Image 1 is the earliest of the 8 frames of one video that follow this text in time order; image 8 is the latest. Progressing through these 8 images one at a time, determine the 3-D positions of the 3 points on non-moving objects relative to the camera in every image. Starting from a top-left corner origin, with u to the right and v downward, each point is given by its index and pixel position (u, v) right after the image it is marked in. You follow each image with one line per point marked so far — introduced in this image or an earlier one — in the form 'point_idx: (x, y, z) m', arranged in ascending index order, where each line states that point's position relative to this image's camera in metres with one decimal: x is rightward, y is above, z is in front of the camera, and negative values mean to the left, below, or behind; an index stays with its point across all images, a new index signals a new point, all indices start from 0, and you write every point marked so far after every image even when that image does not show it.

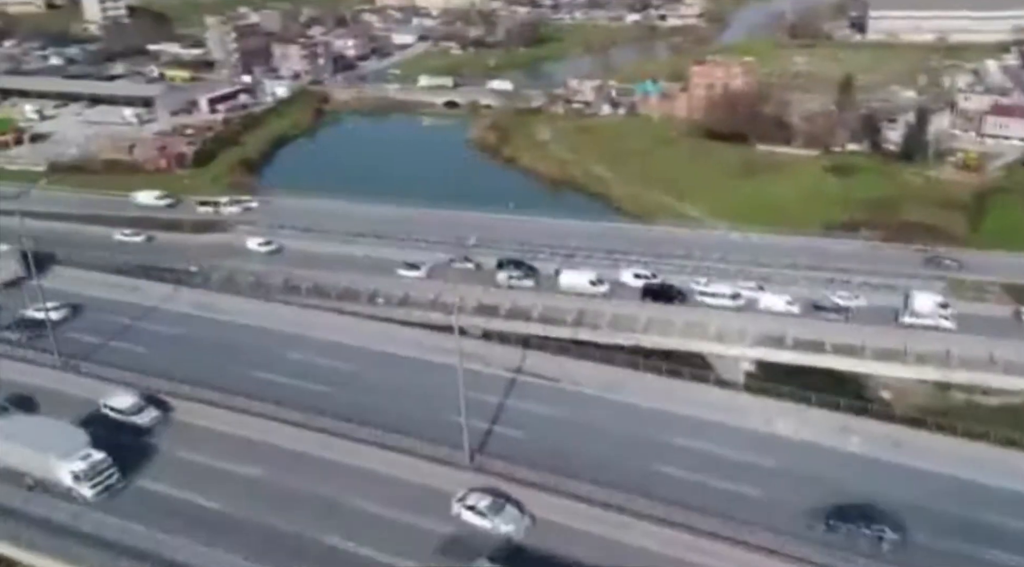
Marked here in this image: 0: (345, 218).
0: (-2.4, +1.0, +12.5) m
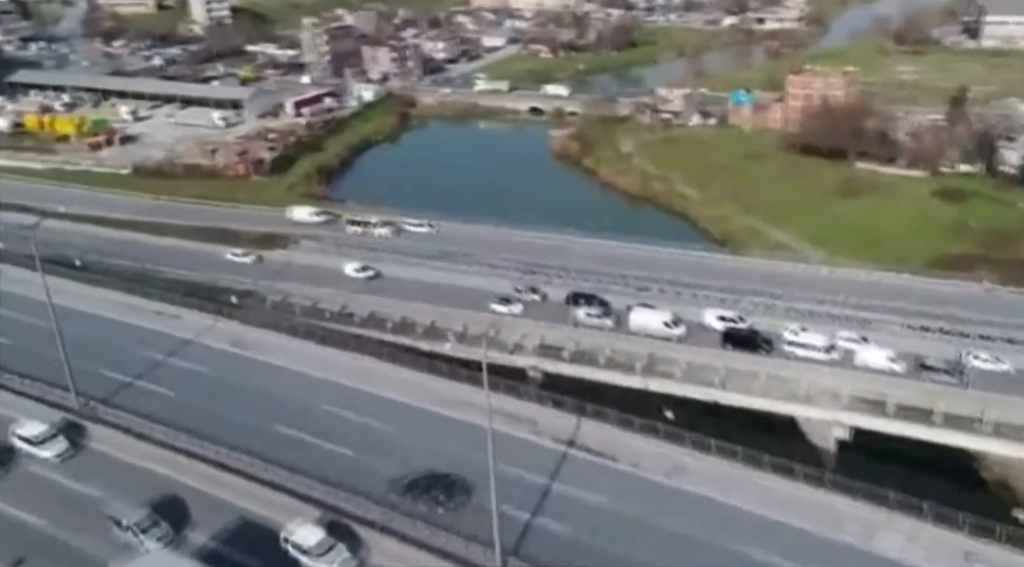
0: (-1.4, +0.7, +12.0) m
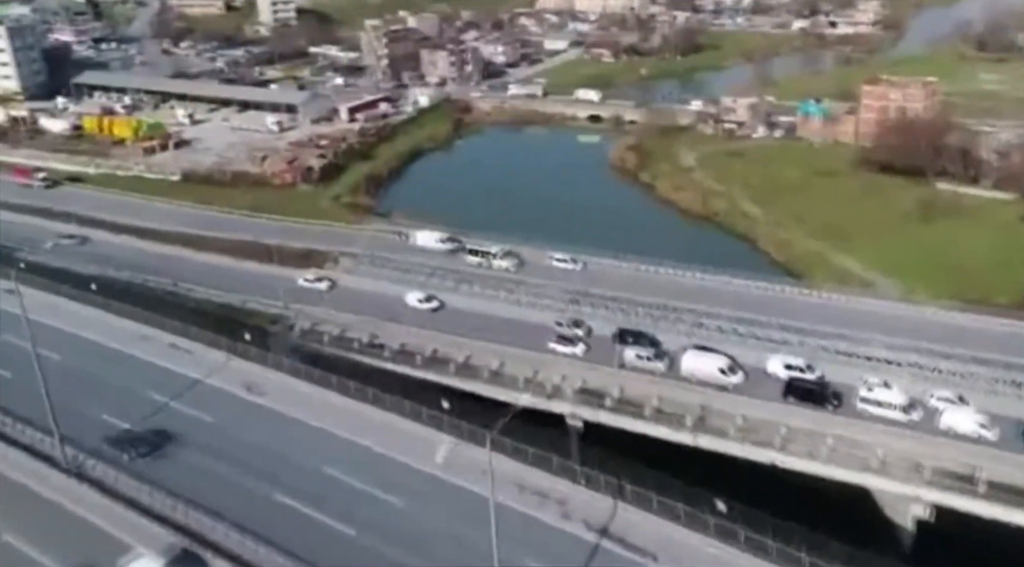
0: (-0.7, +0.4, +11.4) m
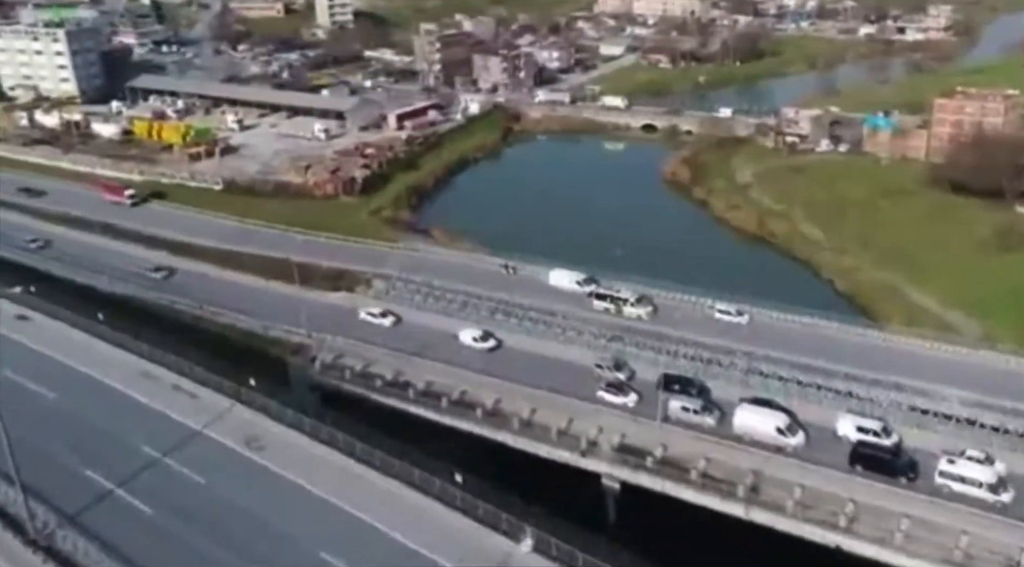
0: (-0.2, 0.0, +10.8) m
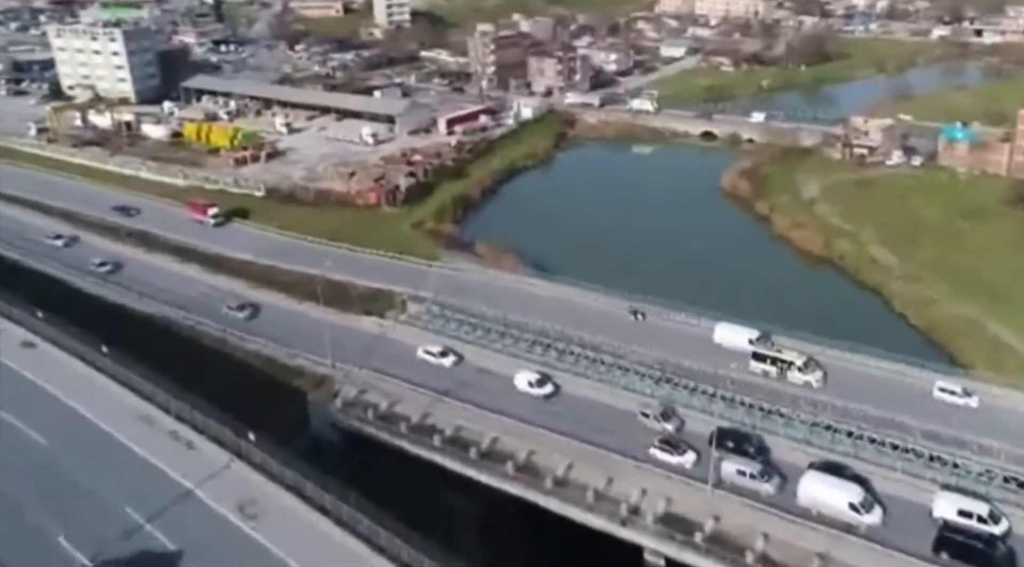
0: (+0.4, -0.3, +10.0) m
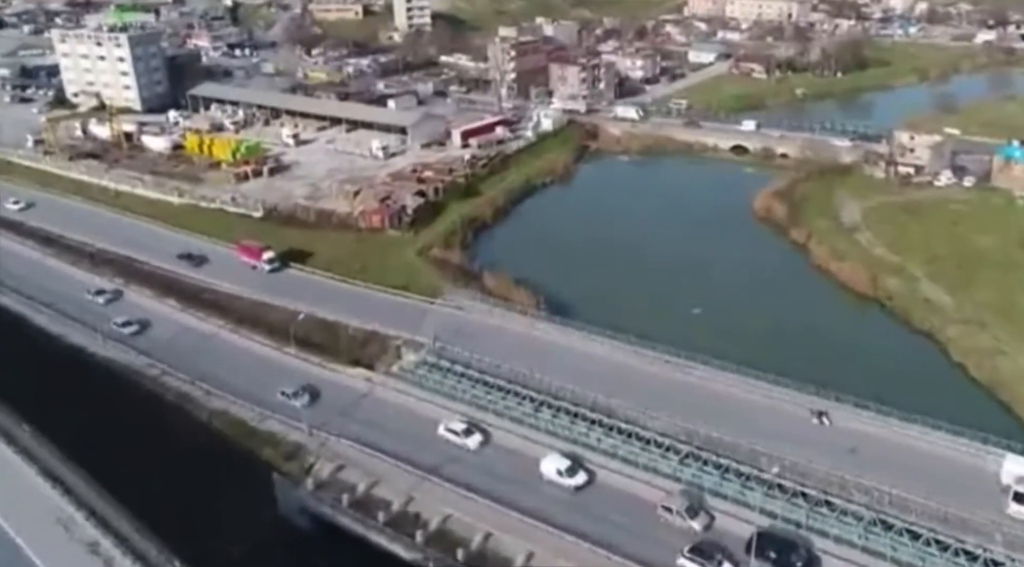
0: (+0.4, -0.8, +8.9) m
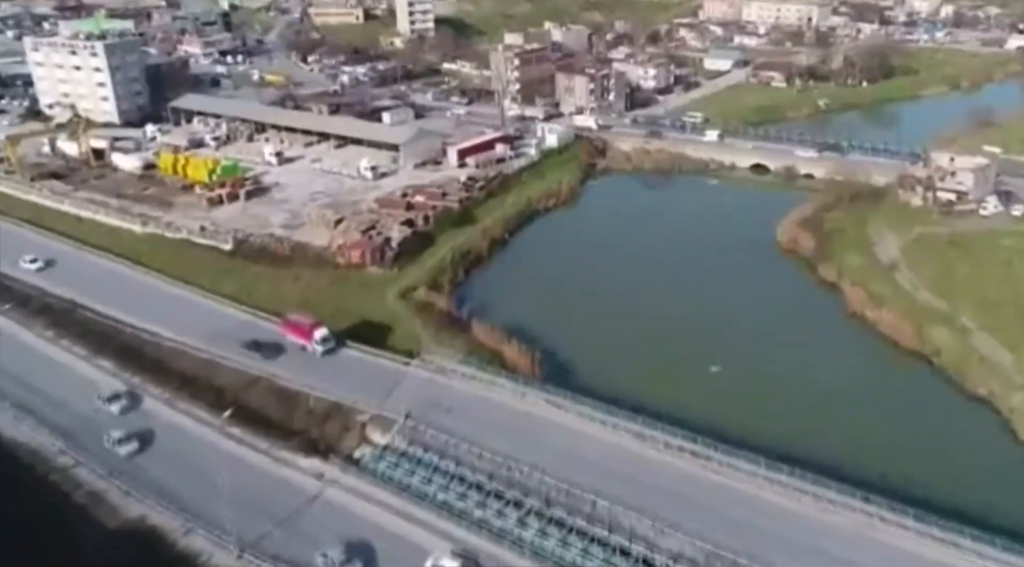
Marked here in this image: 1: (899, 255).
0: (+0.3, -1.5, +7.4) m
1: (+6.3, +0.5, +13.3) m
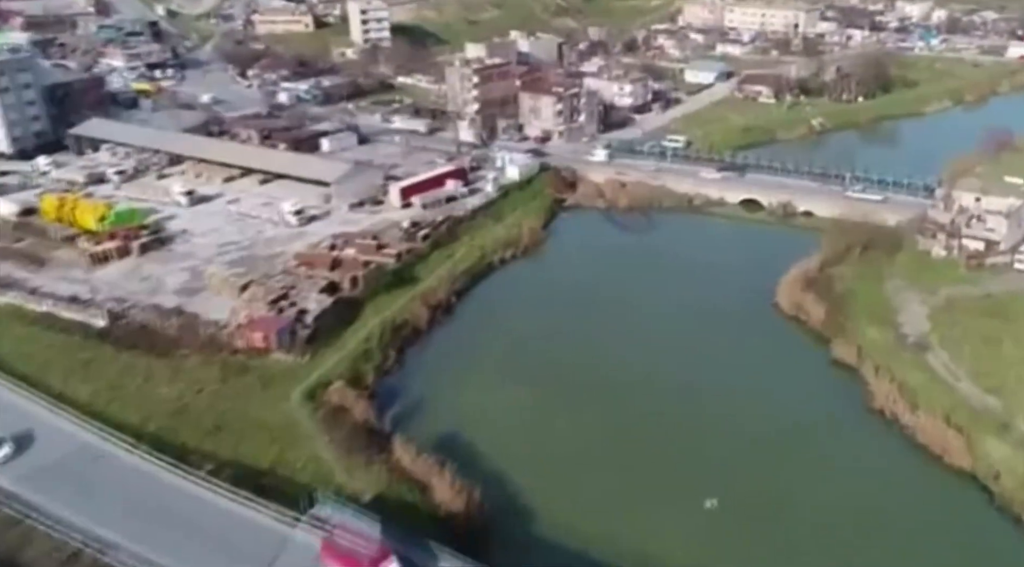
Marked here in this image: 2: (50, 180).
0: (-0.3, -2.6, +4.9) m
1: (+5.5, -0.6, +10.9) m
2: (-8.8, +2.0, +15.7) m
